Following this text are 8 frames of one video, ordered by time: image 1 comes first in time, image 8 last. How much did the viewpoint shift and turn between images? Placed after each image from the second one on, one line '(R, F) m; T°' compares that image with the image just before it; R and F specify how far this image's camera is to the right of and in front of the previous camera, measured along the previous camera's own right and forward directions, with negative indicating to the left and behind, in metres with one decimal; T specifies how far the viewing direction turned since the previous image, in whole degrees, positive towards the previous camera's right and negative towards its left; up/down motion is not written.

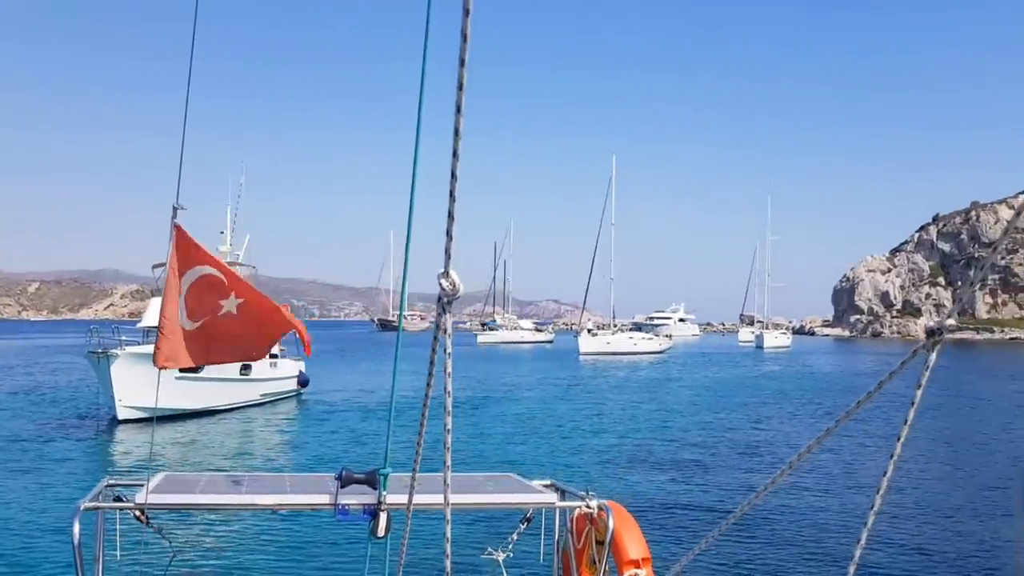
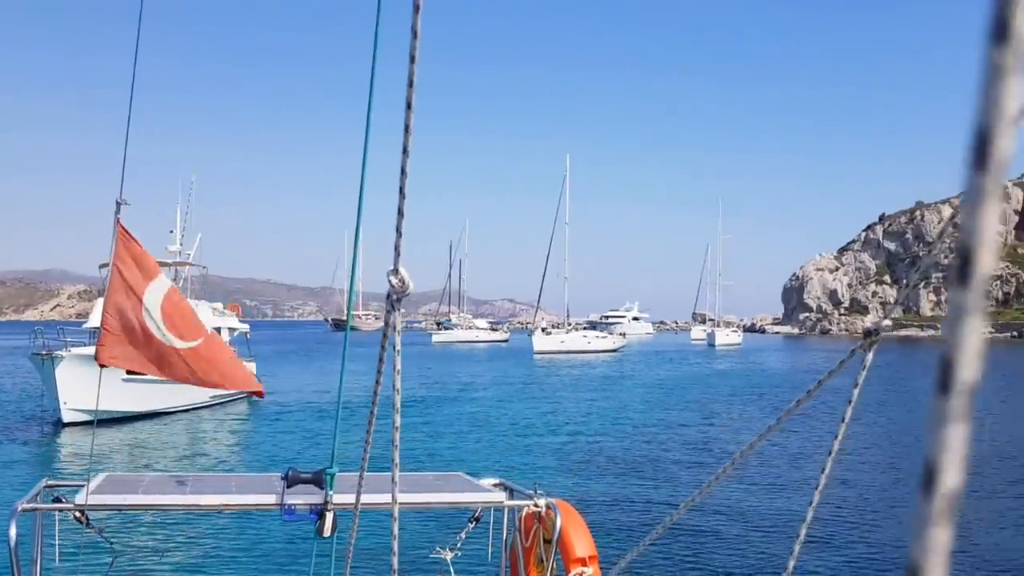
(+0.1, -0.1) m; +3°
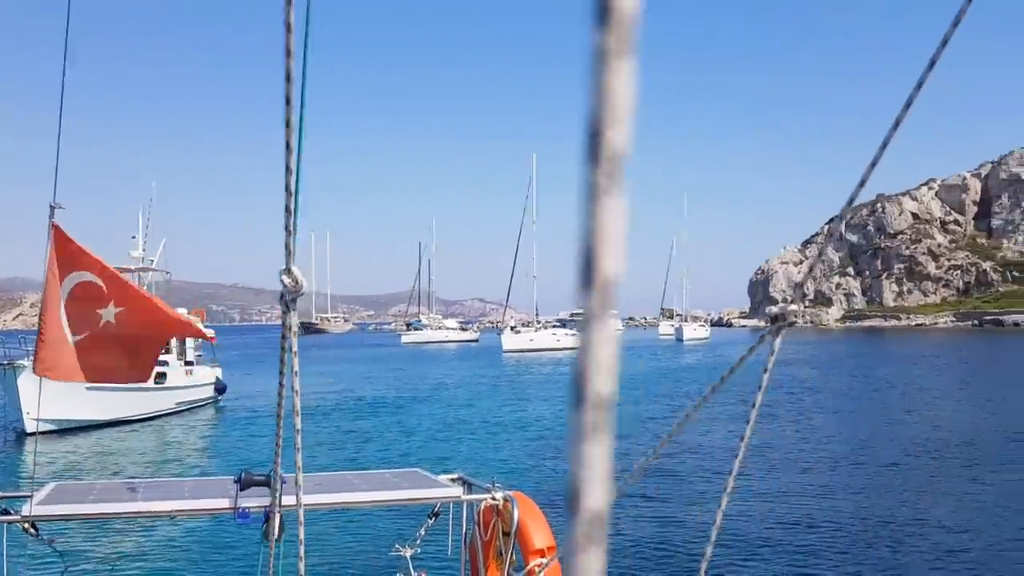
(+0.4, -0.1) m; +2°
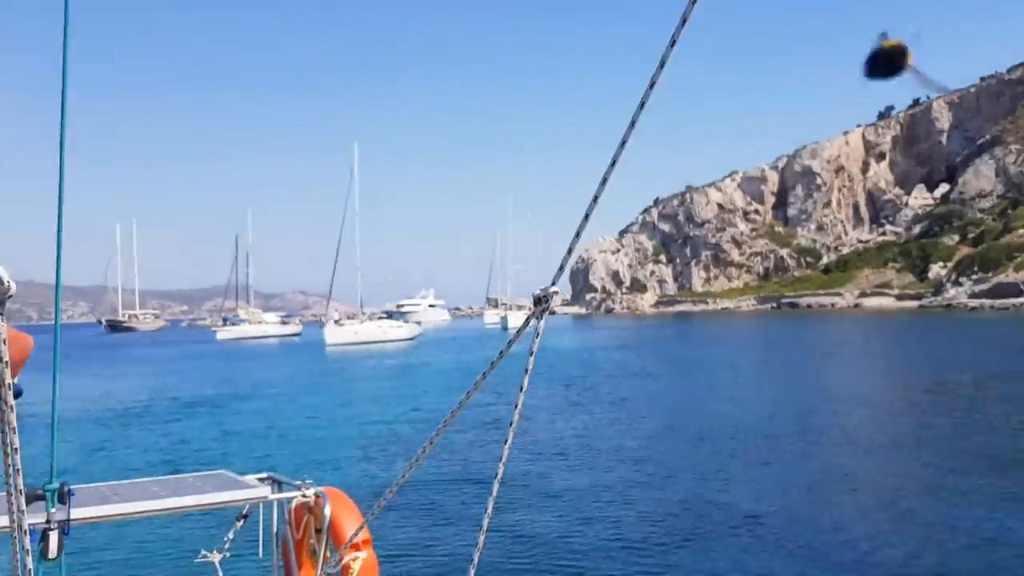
(+0.3, +0.1) m; +11°
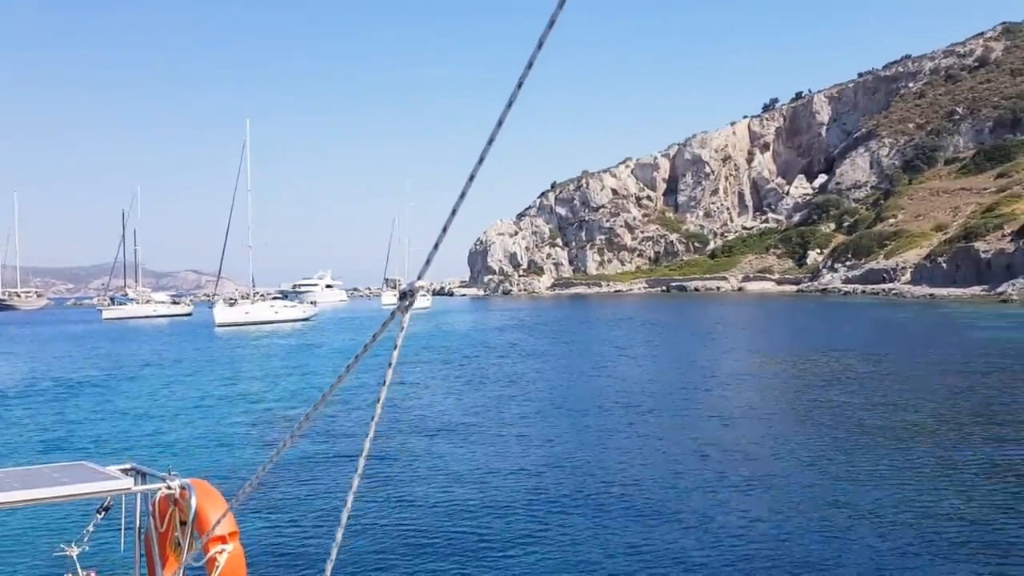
(+0.8, -0.7) m; +6°
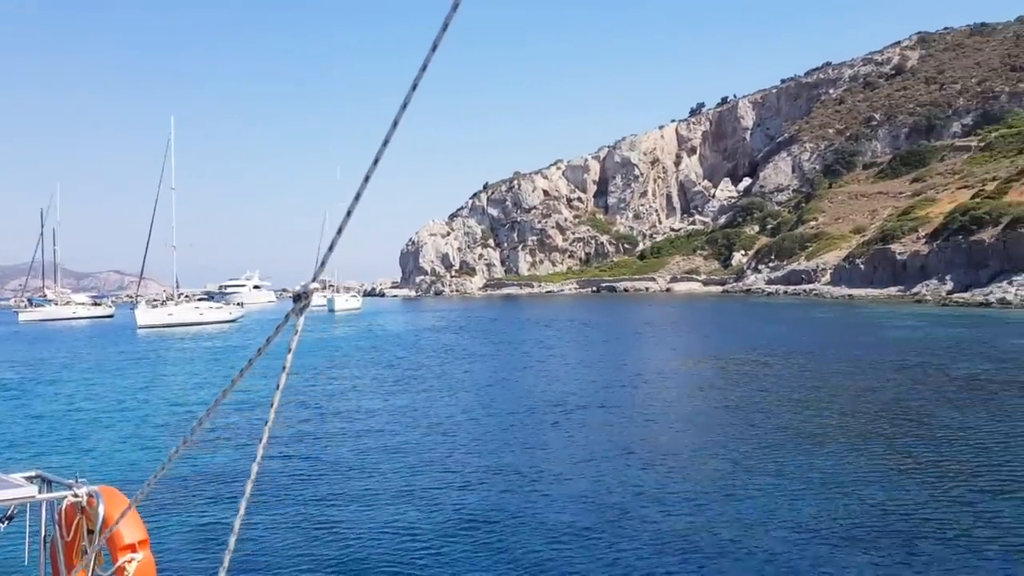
(+0.5, -0.2) m; +4°
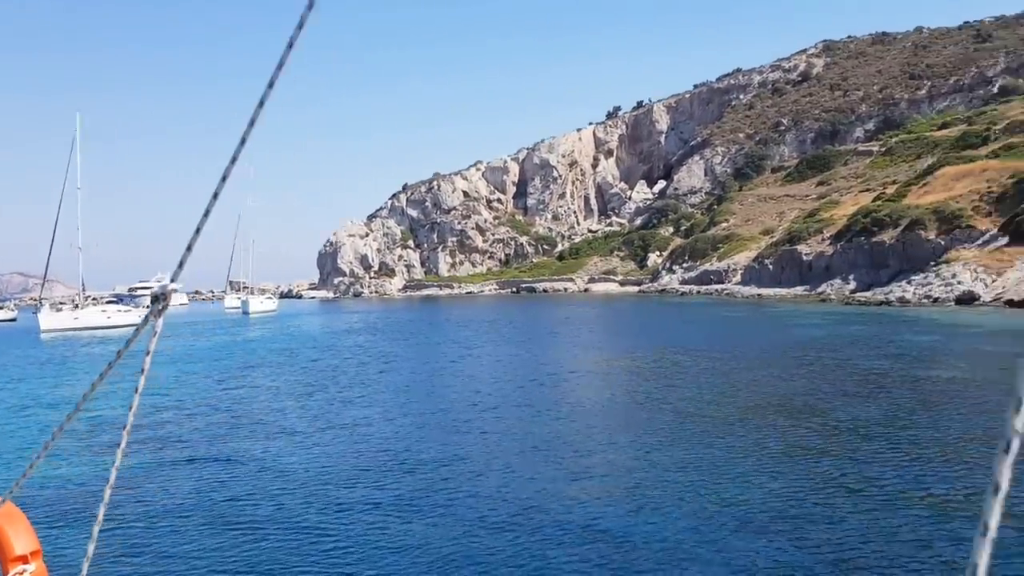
(+0.7, -0.3) m; +4°
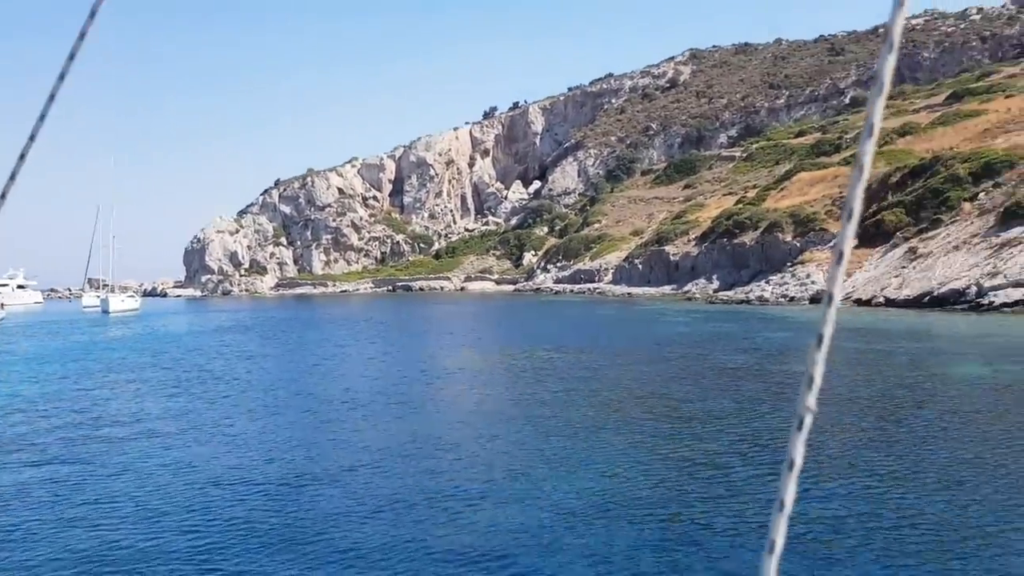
(+0.4, -0.2) m; +8°
